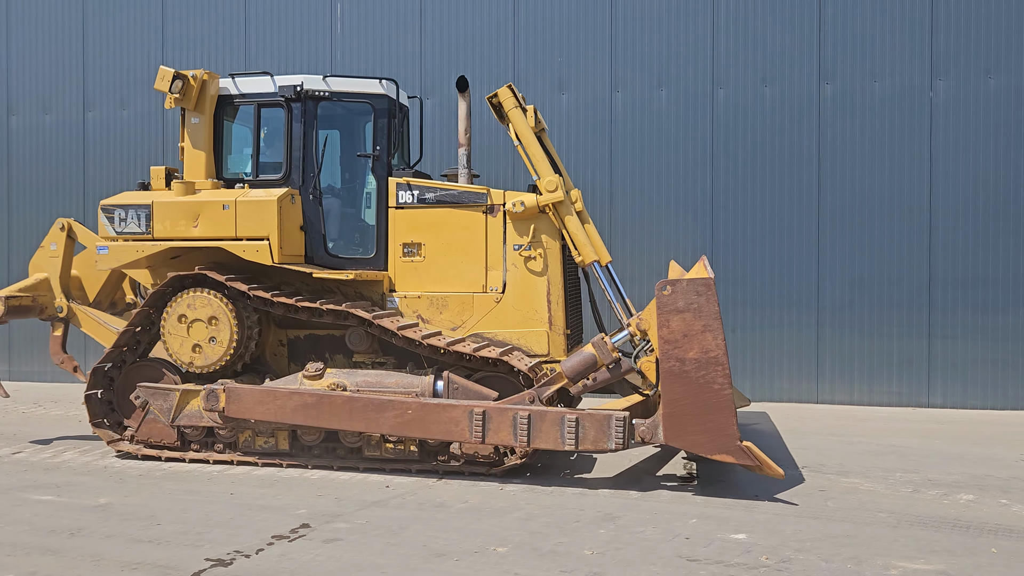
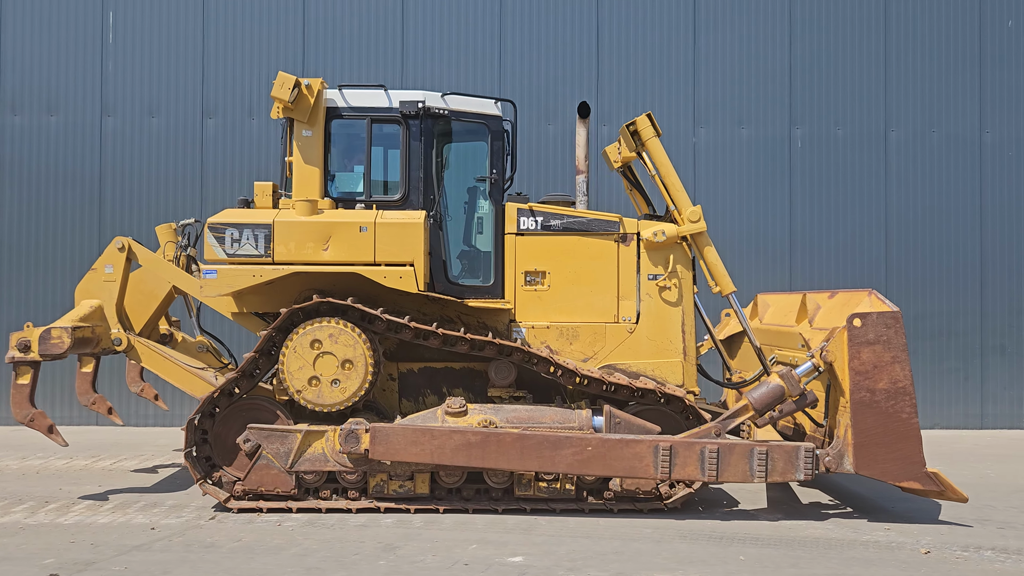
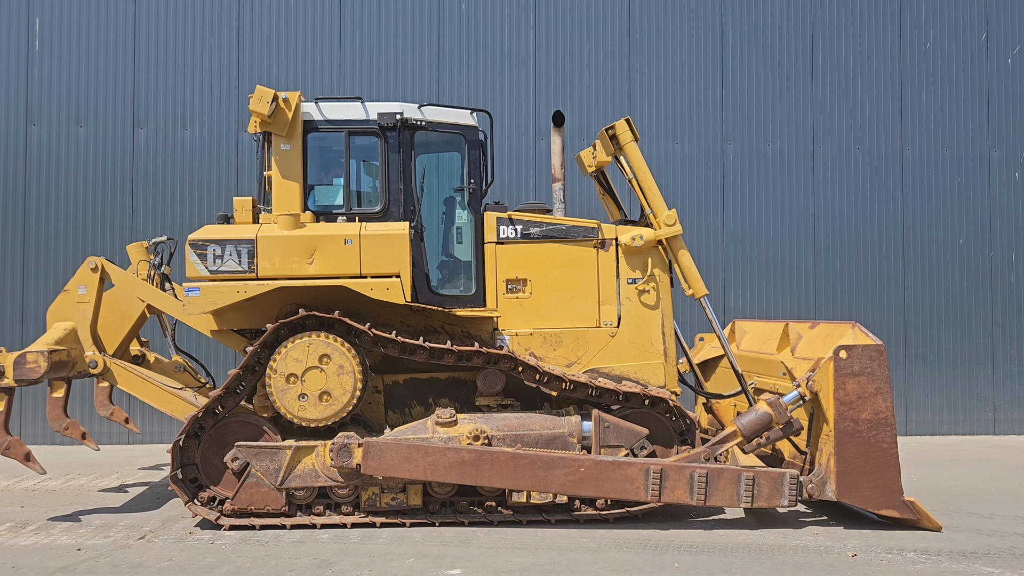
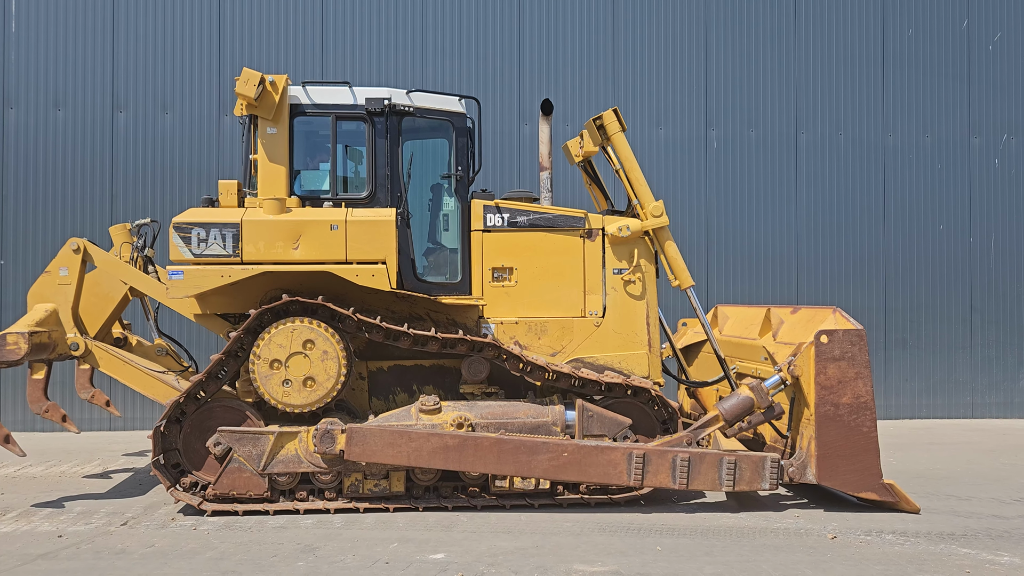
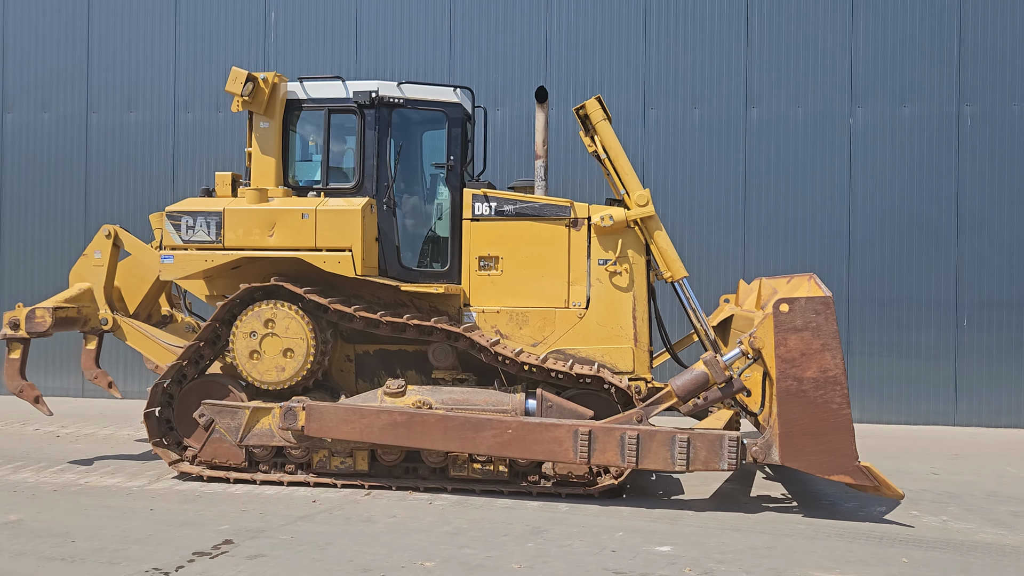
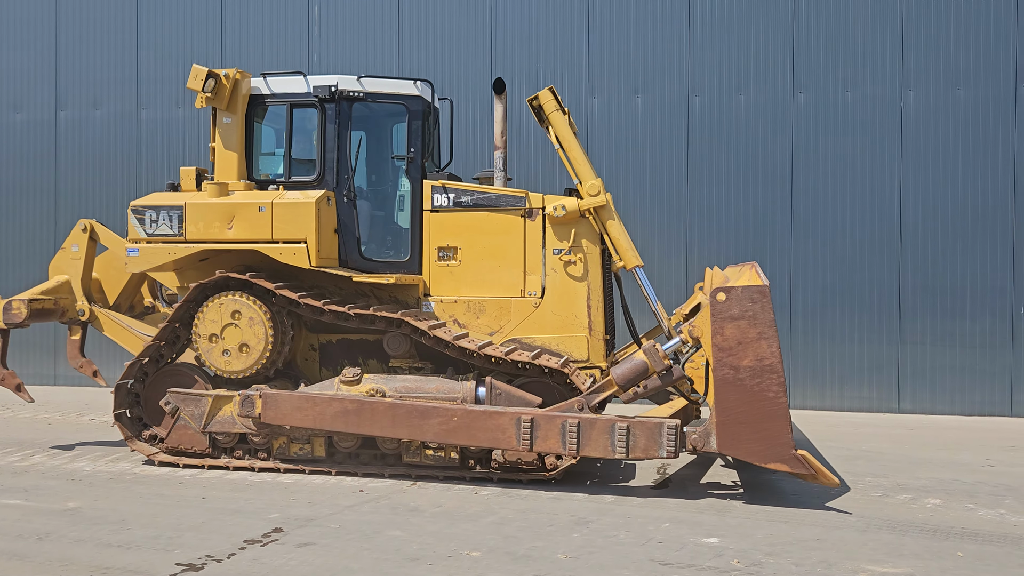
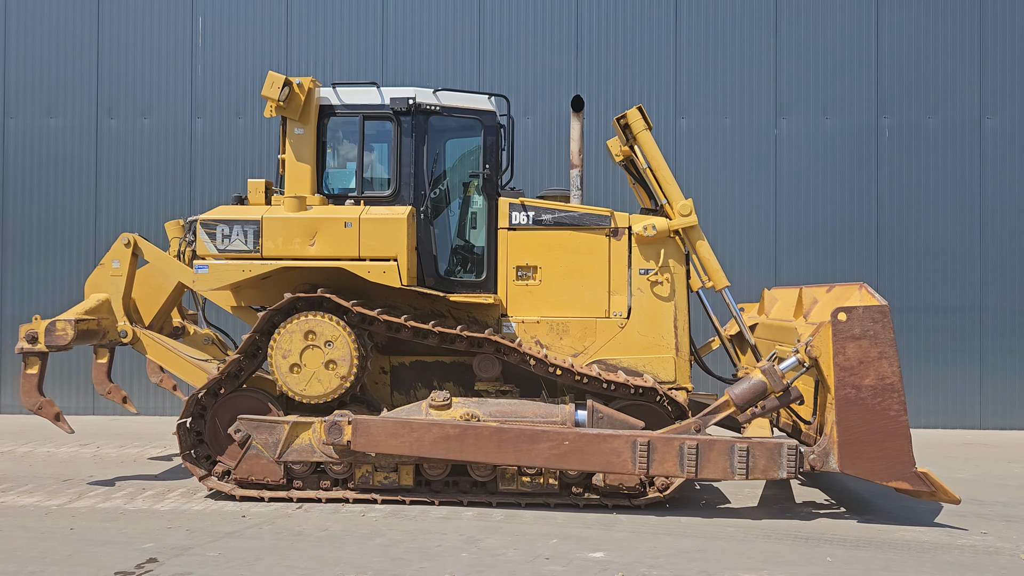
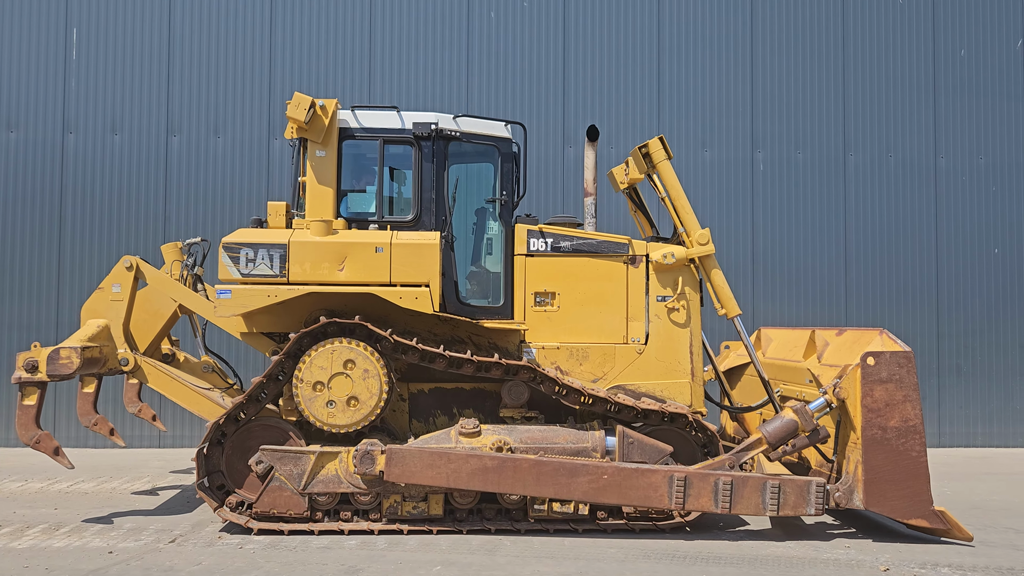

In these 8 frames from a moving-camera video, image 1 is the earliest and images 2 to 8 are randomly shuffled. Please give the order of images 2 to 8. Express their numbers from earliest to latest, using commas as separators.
6, 5, 7, 2, 8, 3, 4
